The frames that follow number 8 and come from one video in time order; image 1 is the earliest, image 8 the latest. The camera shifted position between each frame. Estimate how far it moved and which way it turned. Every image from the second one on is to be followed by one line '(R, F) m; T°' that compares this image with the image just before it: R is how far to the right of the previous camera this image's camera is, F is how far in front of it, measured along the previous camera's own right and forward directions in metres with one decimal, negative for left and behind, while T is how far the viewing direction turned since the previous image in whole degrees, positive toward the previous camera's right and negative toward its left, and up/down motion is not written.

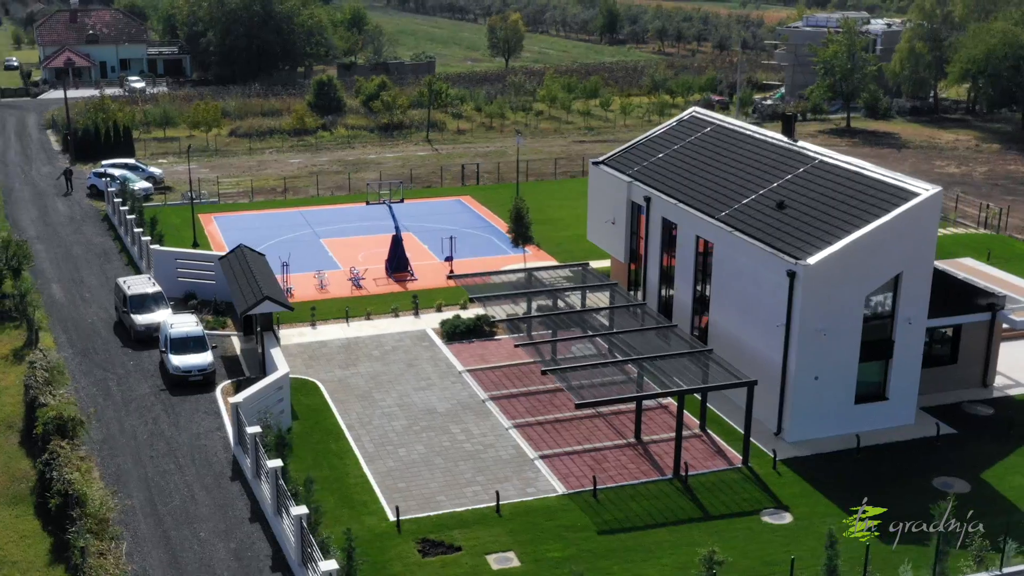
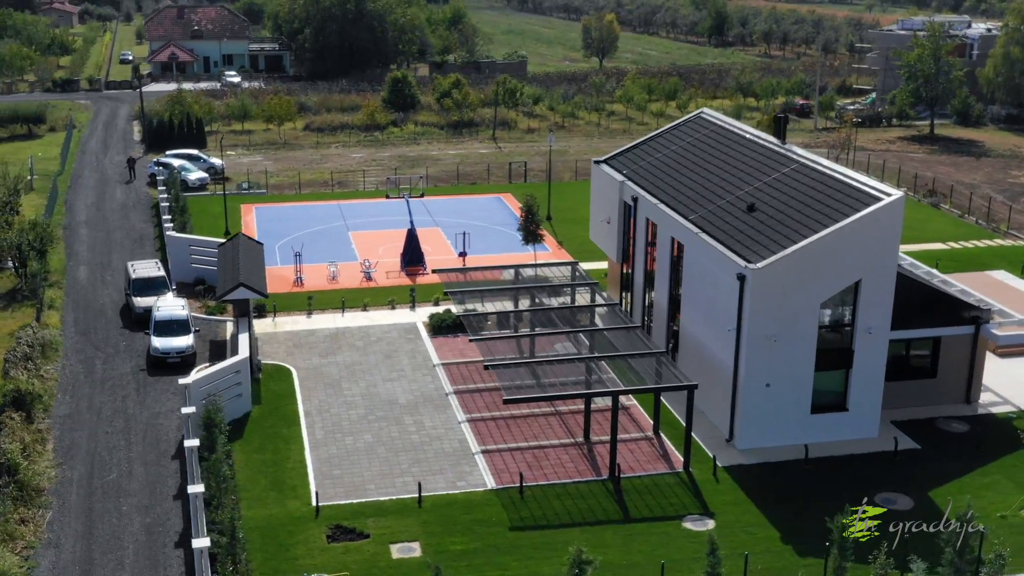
(+4.1, +0.2) m; -6°
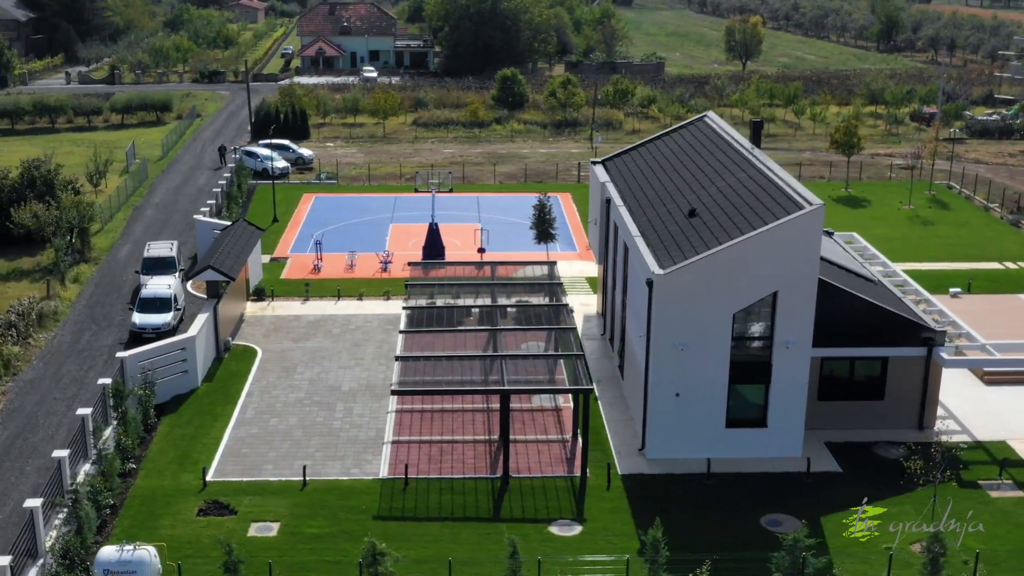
(+6.3, +0.5) m; -10°
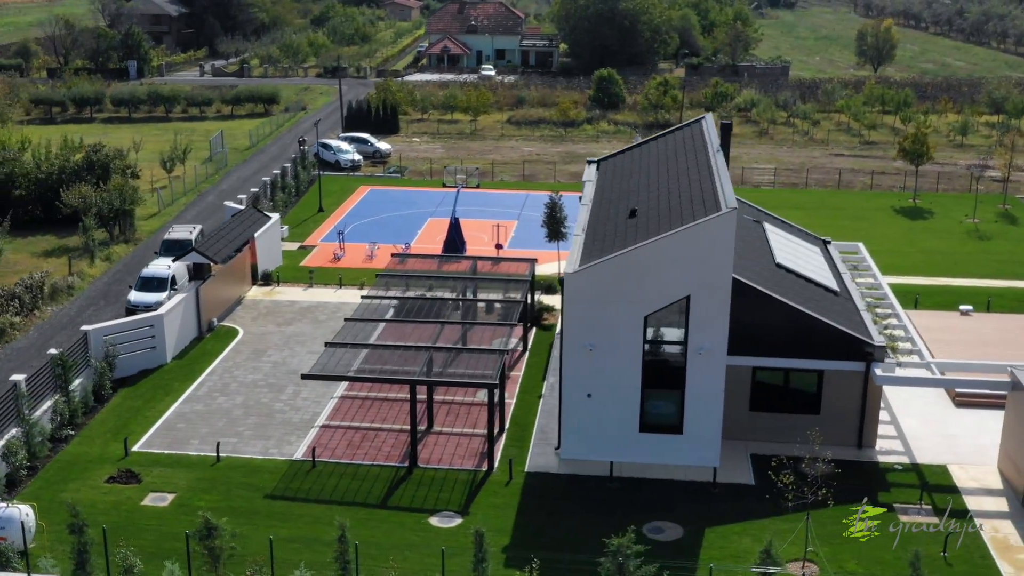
(+5.6, +0.3) m; -8°
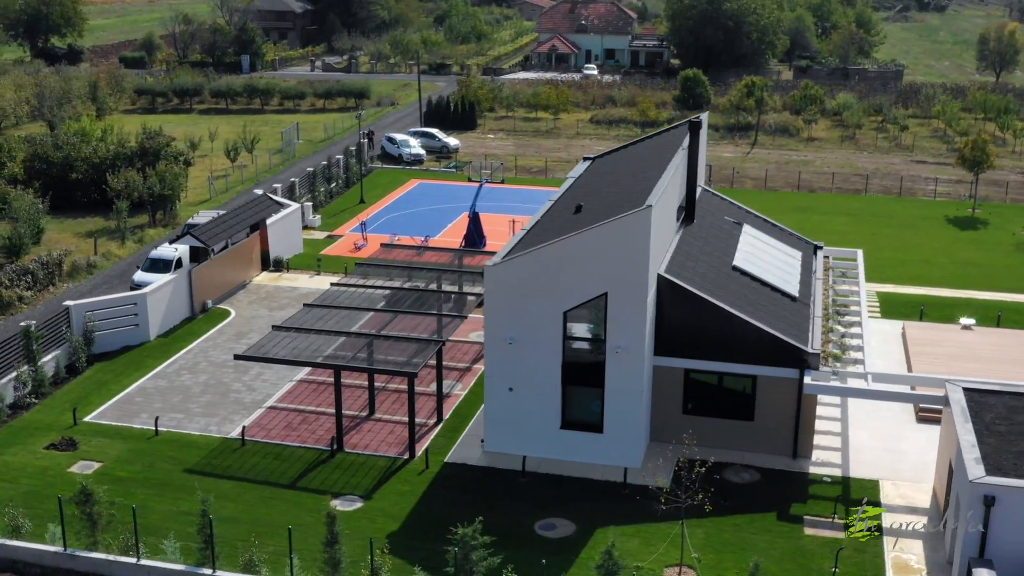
(+4.9, +0.2) m; -7°
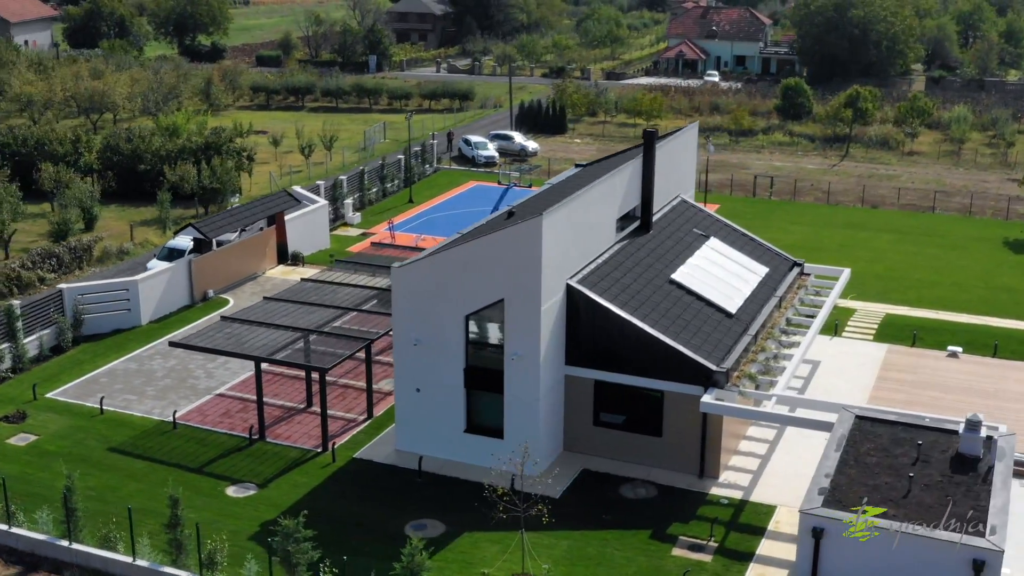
(+5.8, +0.2) m; -9°
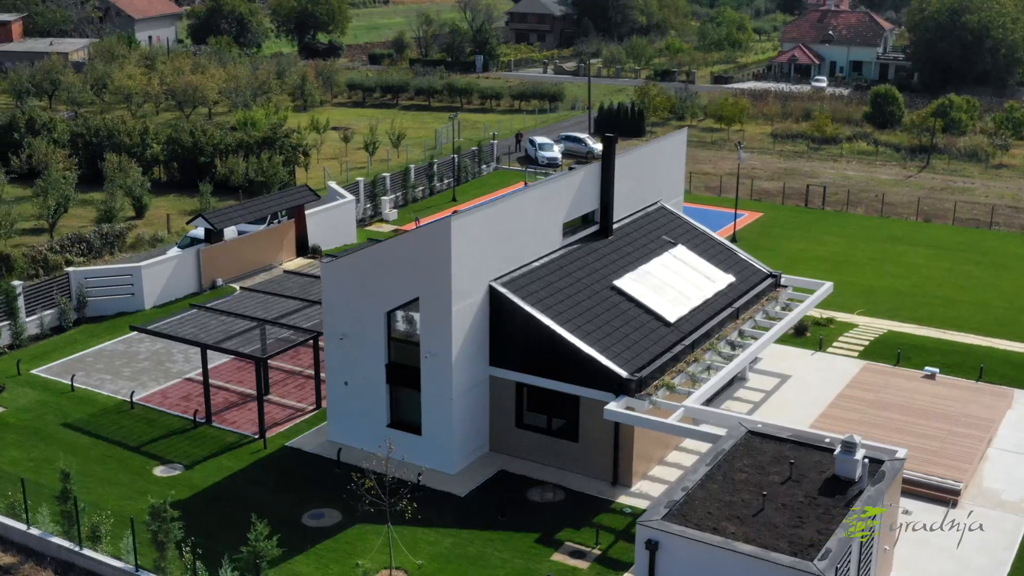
(+4.9, +0.1) m; -7°
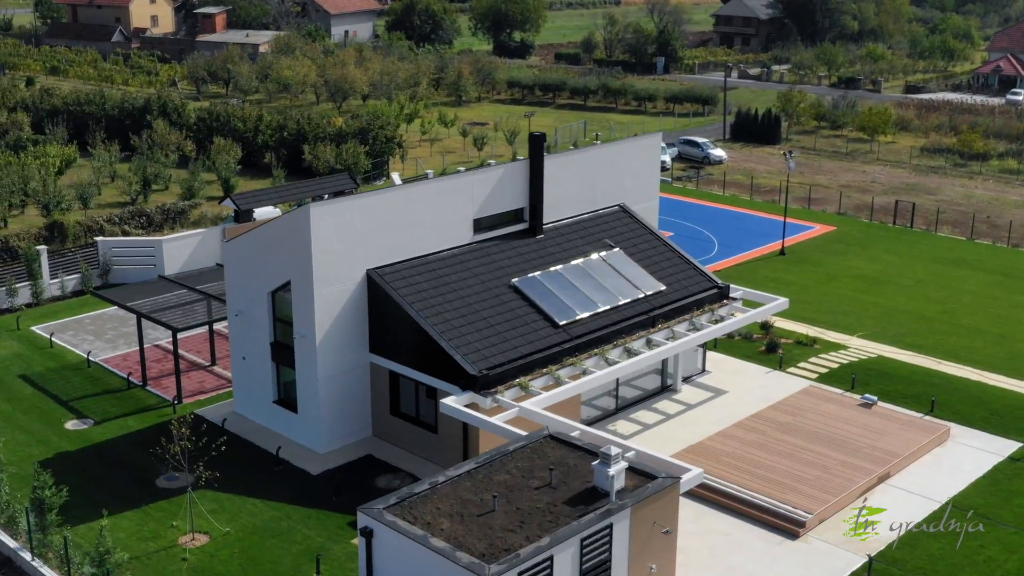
(+8.3, +0.7) m; -13°
